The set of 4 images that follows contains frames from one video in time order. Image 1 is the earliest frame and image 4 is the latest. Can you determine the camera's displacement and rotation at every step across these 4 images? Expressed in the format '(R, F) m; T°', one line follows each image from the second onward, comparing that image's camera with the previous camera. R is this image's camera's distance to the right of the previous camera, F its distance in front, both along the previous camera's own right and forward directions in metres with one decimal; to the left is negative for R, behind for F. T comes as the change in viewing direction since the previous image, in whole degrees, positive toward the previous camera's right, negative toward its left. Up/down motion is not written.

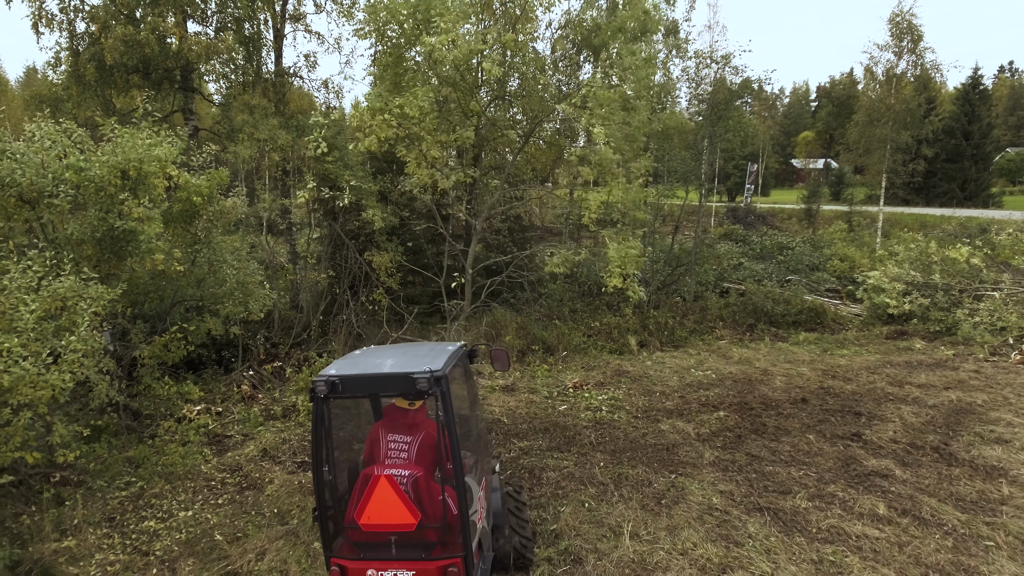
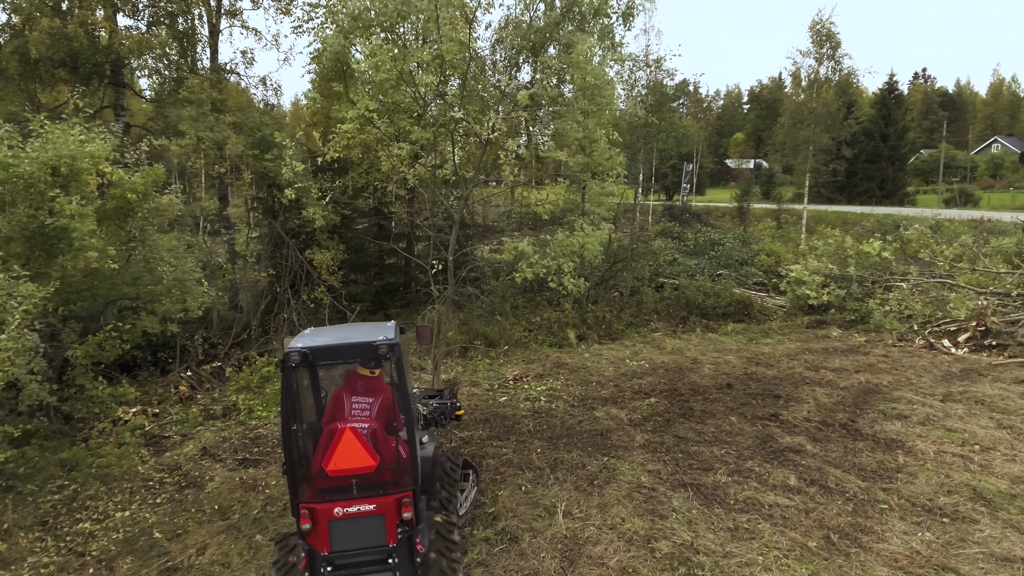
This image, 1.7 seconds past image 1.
(0.0, -0.2) m; +5°
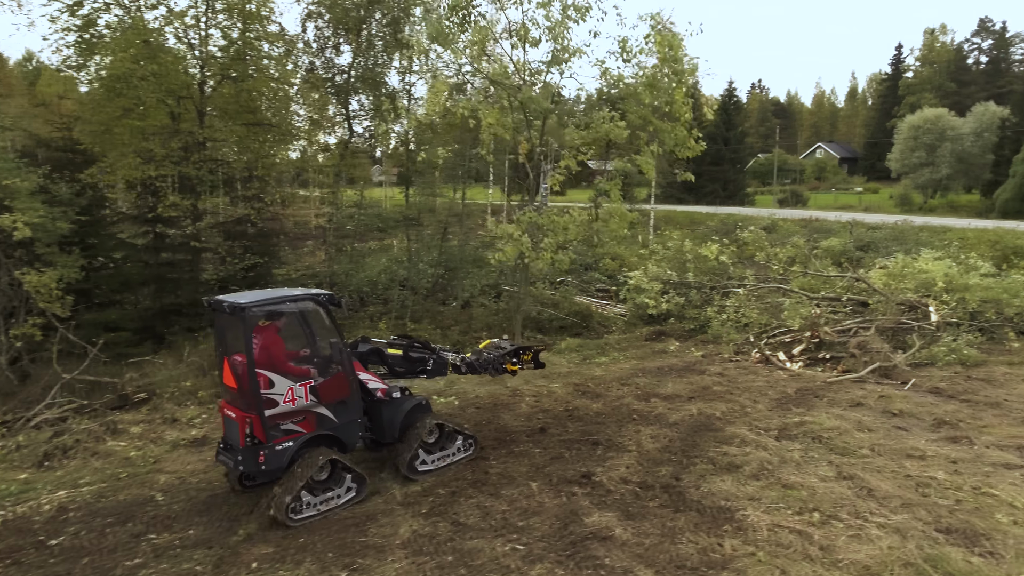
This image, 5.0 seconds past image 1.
(+1.0, +1.4) m; +11°
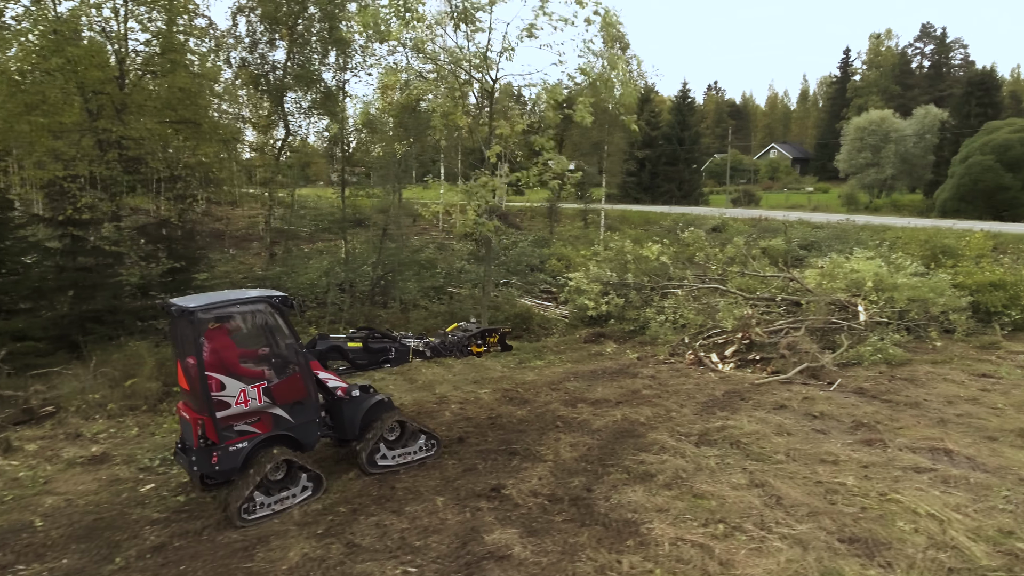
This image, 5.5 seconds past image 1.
(+0.4, +0.2) m; +3°
